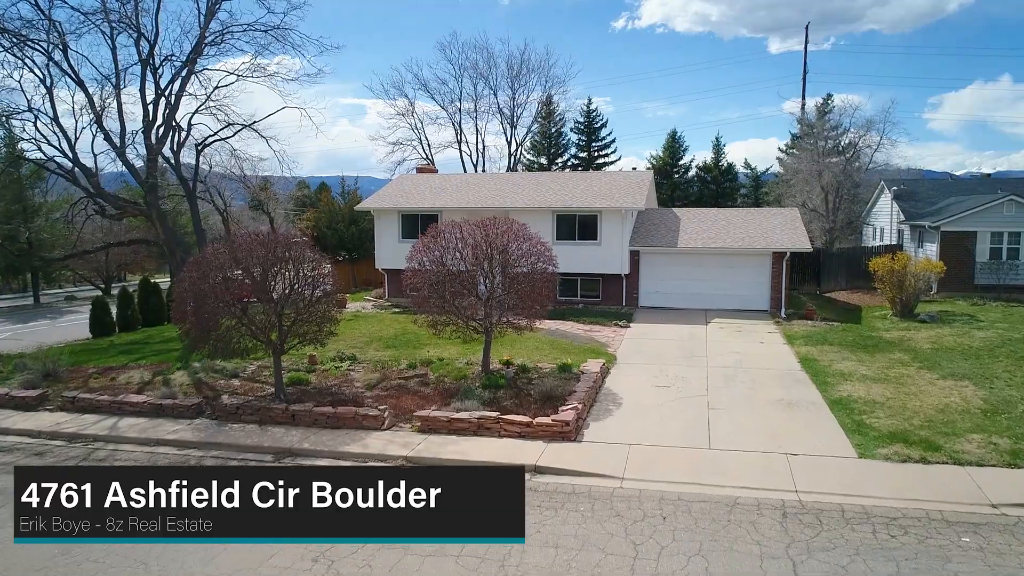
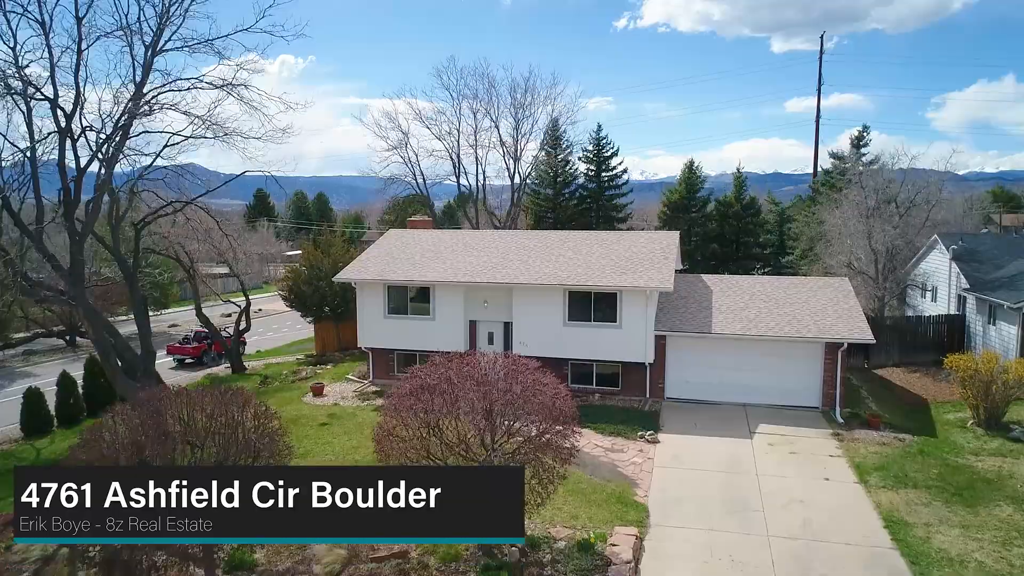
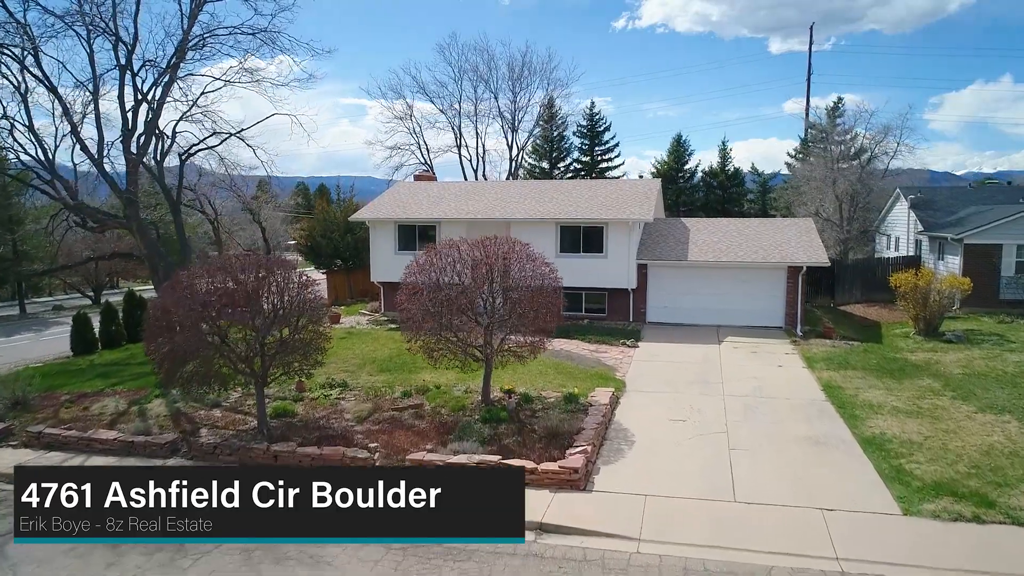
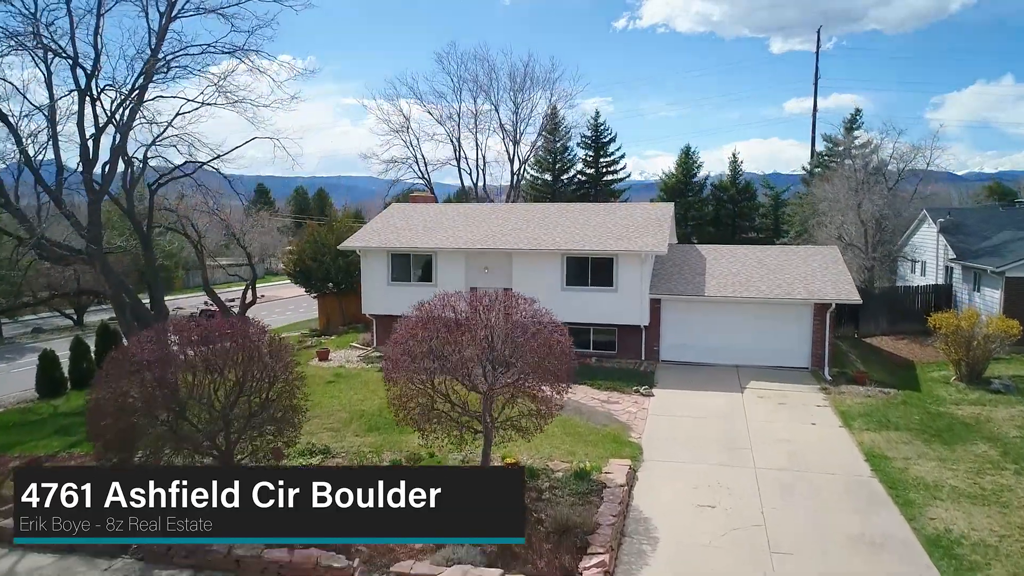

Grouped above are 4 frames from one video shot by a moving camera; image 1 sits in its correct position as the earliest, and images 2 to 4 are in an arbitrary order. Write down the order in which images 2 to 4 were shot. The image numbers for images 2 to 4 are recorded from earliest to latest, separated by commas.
3, 4, 2
